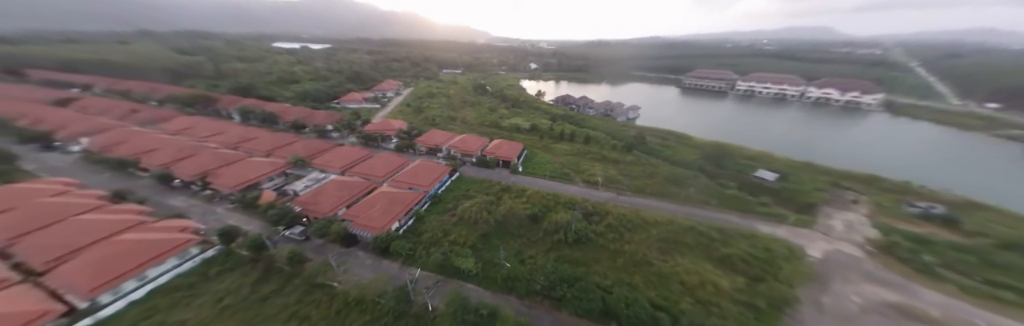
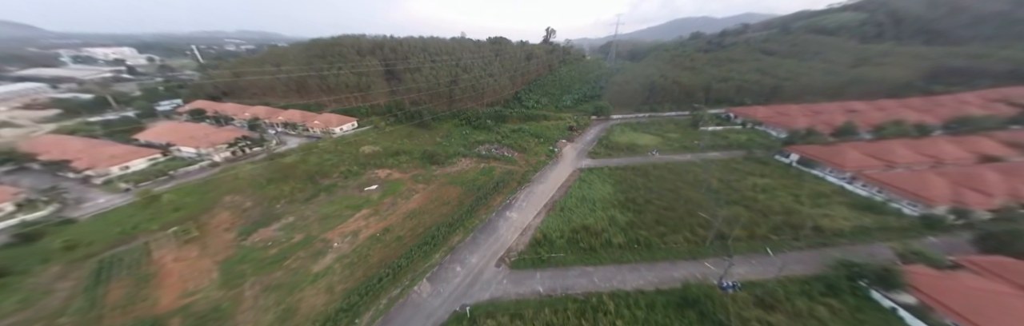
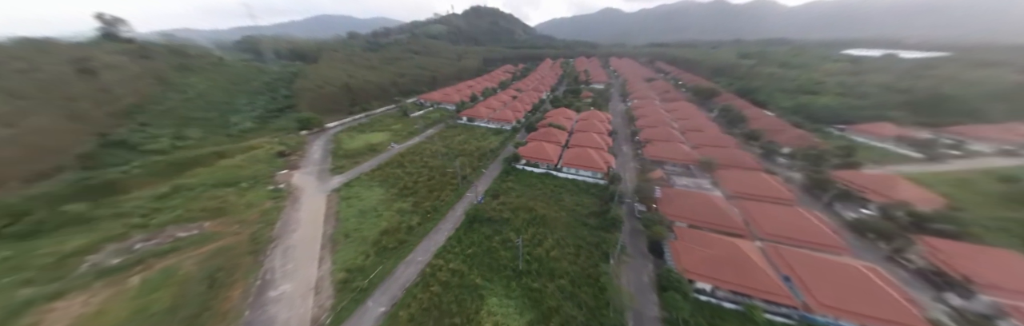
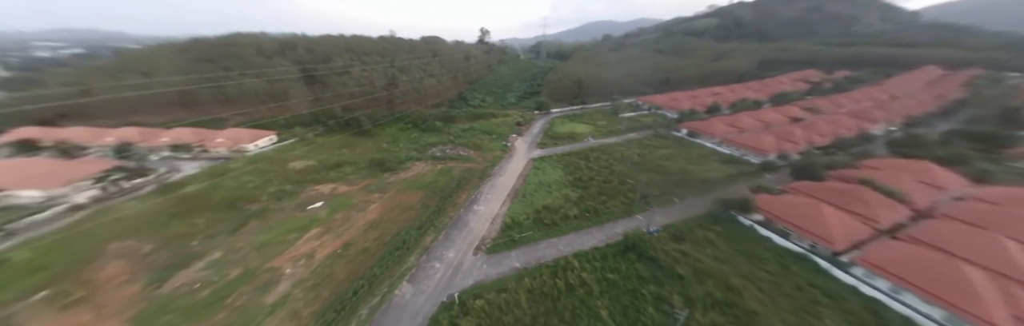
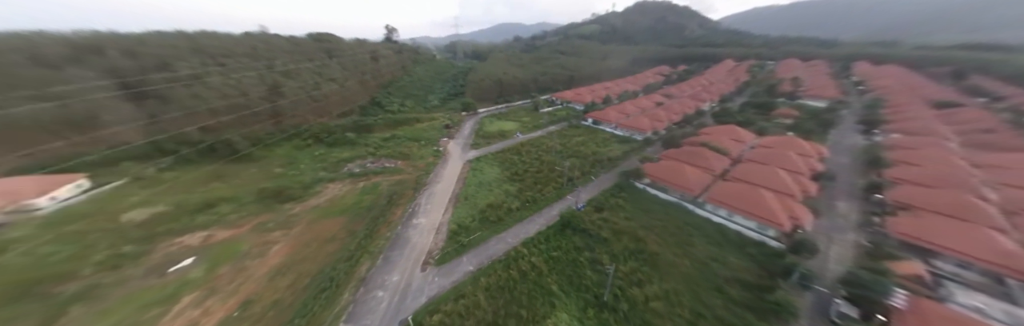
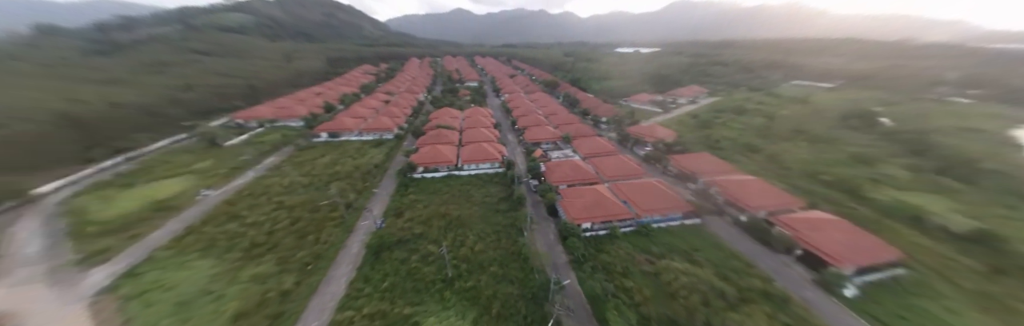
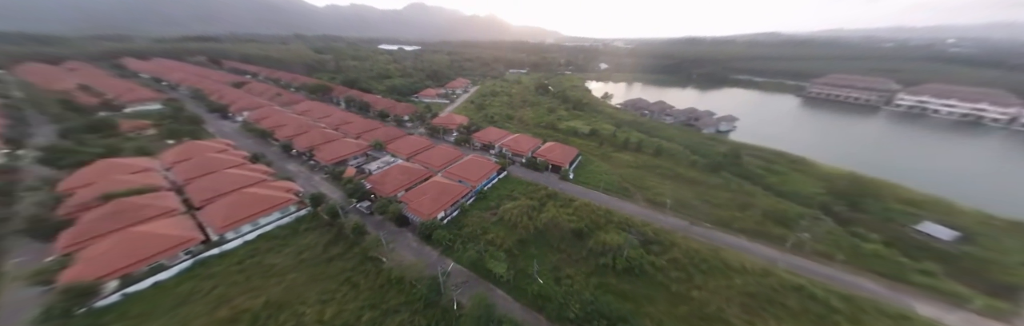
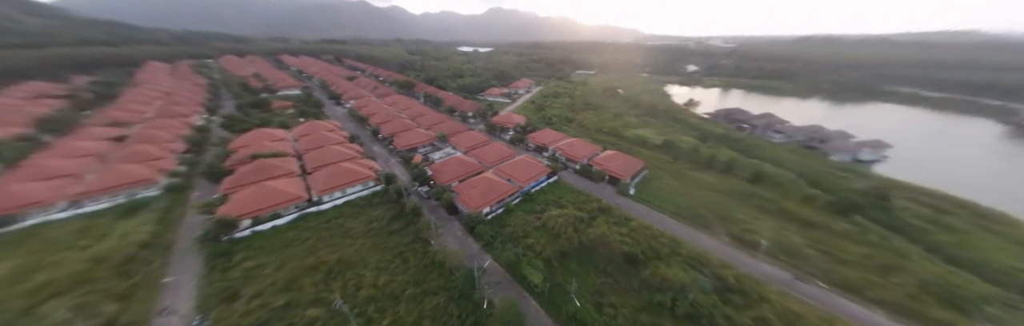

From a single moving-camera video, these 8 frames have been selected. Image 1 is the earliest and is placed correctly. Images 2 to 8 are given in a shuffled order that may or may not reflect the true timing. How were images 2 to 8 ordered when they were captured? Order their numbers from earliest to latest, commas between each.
7, 8, 6, 3, 5, 4, 2
